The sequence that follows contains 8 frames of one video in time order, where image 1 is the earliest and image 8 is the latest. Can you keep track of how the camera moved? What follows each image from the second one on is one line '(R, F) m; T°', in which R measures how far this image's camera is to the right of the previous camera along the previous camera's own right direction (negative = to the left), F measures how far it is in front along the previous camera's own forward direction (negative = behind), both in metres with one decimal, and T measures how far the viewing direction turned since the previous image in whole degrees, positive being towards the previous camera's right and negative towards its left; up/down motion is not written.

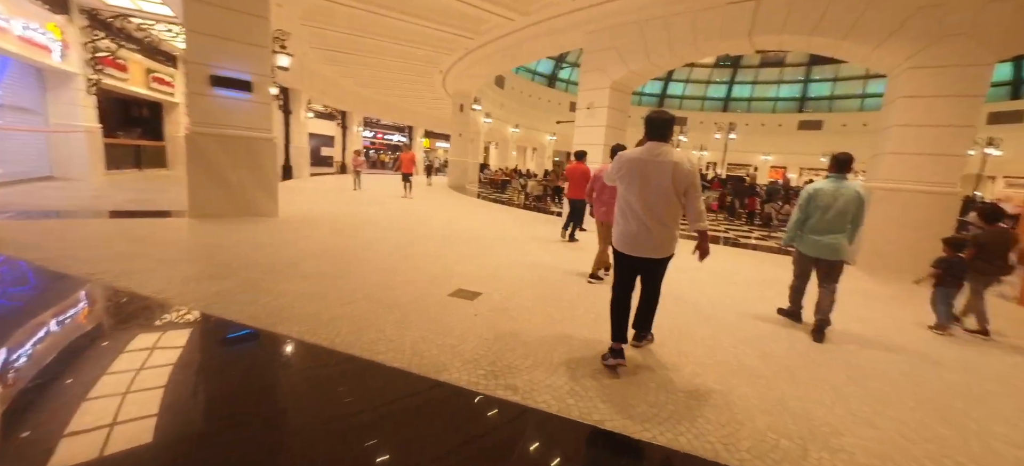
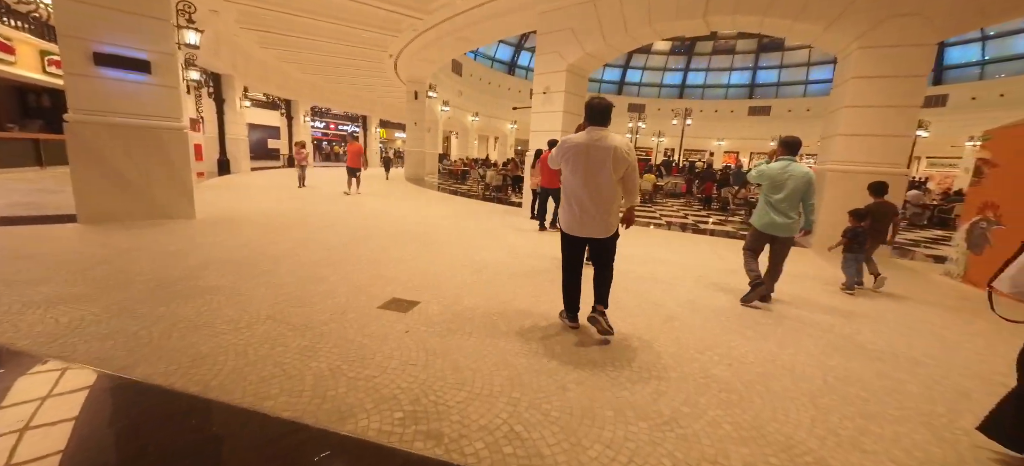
(+0.2, +0.4) m; +5°
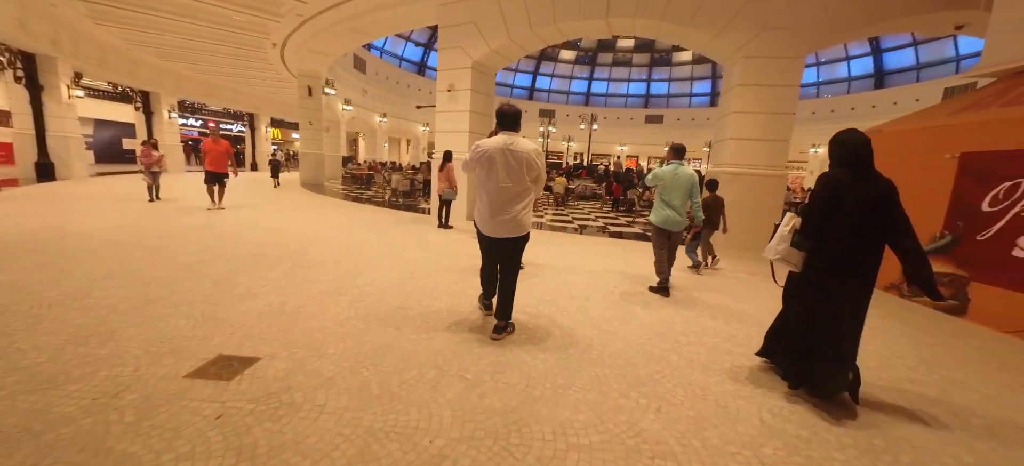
(+0.2, +0.5) m; +12°
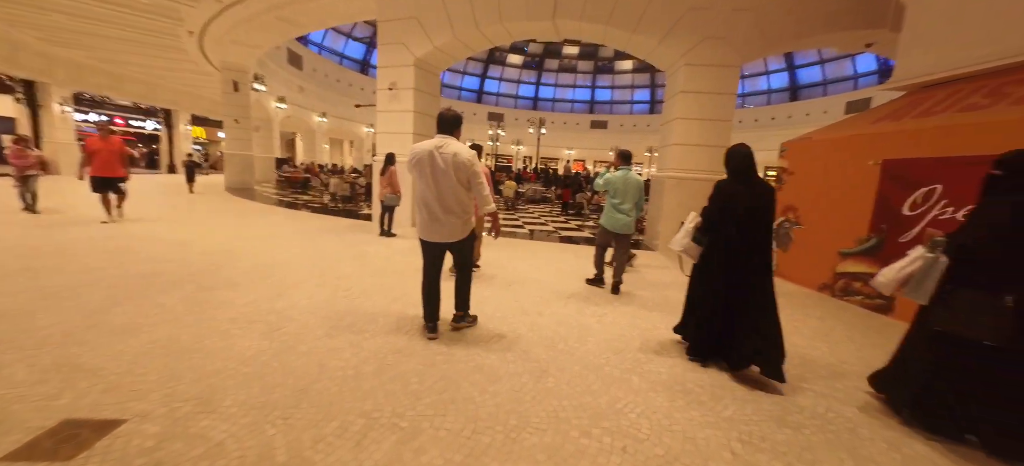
(0.0, +0.3) m; +7°
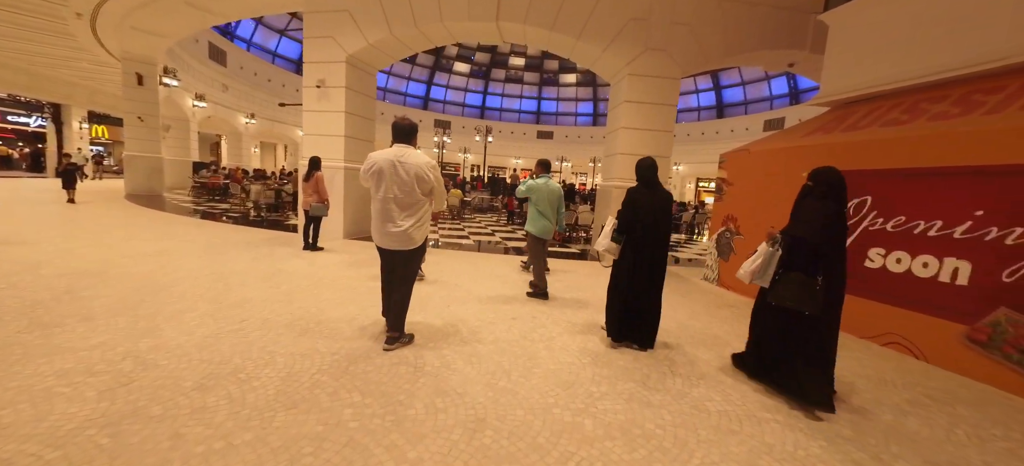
(+0.1, +0.3) m; +8°
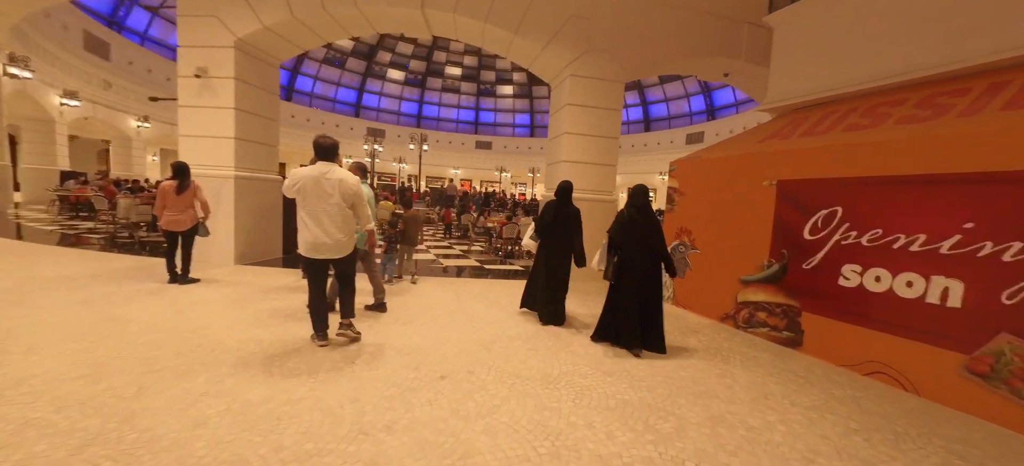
(+0.1, +0.7) m; +9°
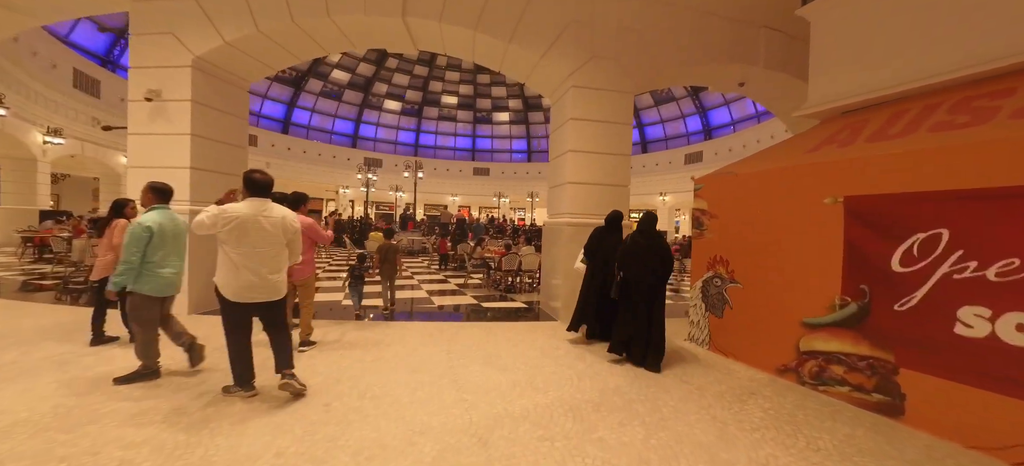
(0.0, +0.7) m; 0°
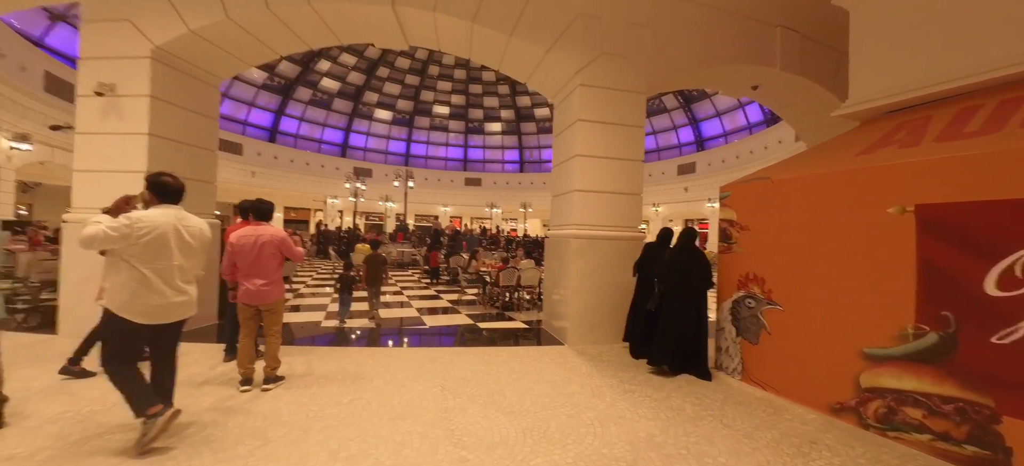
(-0.1, +0.5) m; +1°
